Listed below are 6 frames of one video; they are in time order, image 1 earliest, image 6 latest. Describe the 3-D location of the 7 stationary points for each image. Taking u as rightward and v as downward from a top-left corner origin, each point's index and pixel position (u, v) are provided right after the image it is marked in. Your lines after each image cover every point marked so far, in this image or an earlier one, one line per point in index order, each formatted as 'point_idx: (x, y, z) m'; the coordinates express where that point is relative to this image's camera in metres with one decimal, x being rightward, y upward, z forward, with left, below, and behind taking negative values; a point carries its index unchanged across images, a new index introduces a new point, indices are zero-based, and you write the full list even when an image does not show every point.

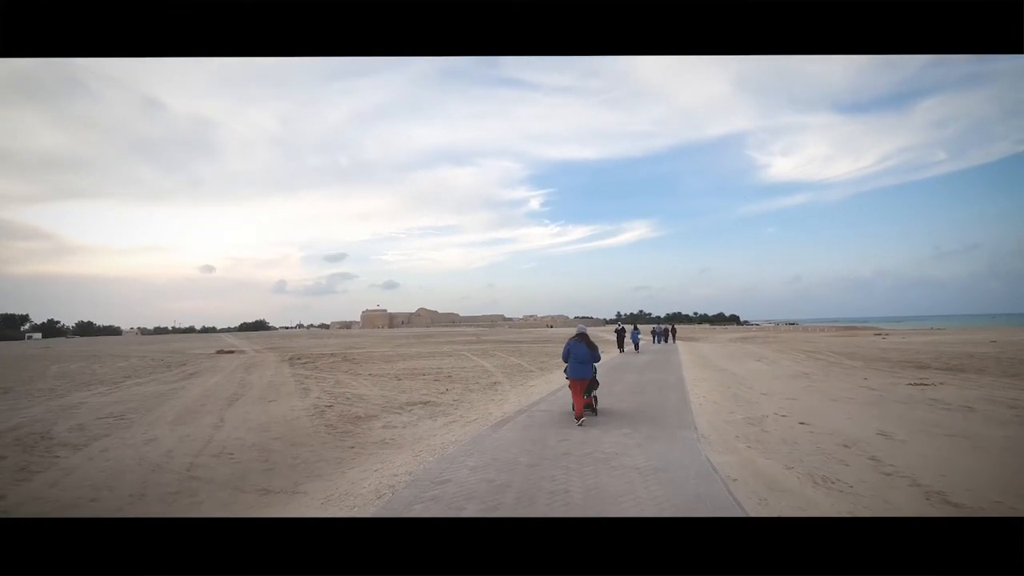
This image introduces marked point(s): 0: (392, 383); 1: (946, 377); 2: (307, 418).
0: (-3.7, -2.9, +15.7) m
1: (+14.0, -2.8, +16.9) m
2: (-4.0, -2.6, +10.4) m
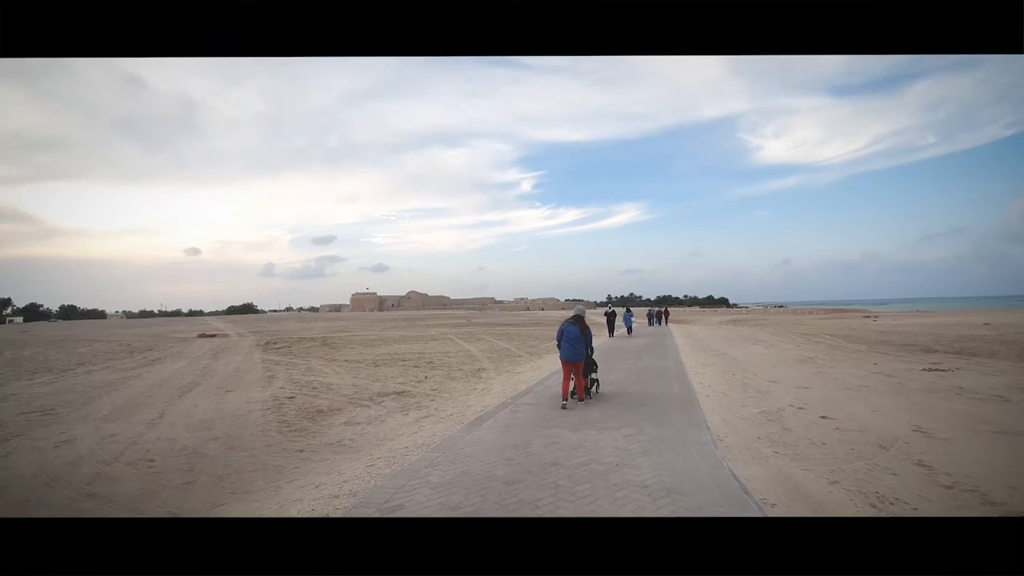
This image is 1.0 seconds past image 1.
0: (-4.0, -2.3, +14.4) m
1: (+13.5, -2.2, +15.9) m
2: (-4.3, -2.2, +9.1) m
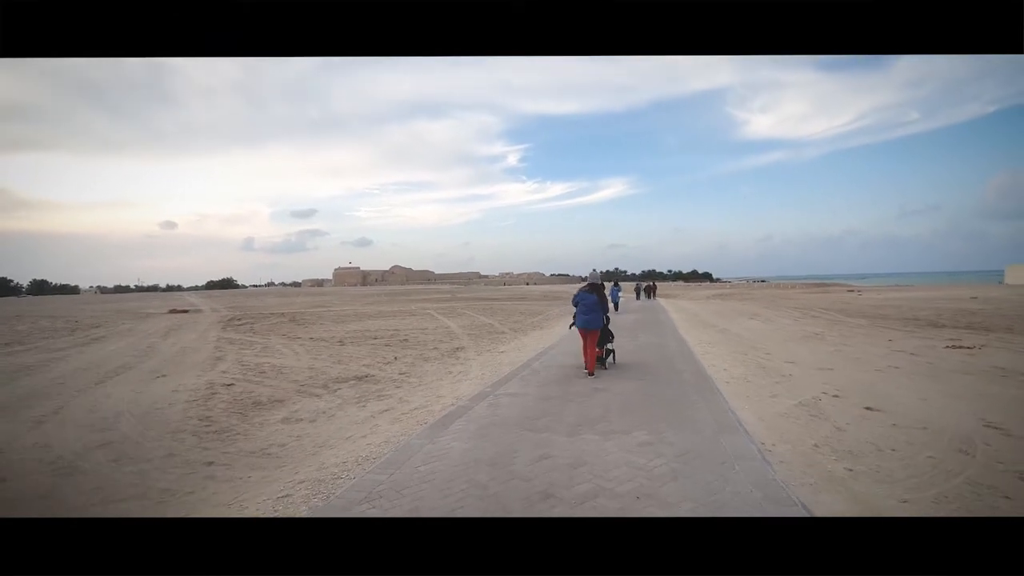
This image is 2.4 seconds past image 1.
0: (-4.5, -1.5, +12.8) m
1: (+13.1, -1.3, +14.8) m
2: (-4.6, -1.7, +7.4) m
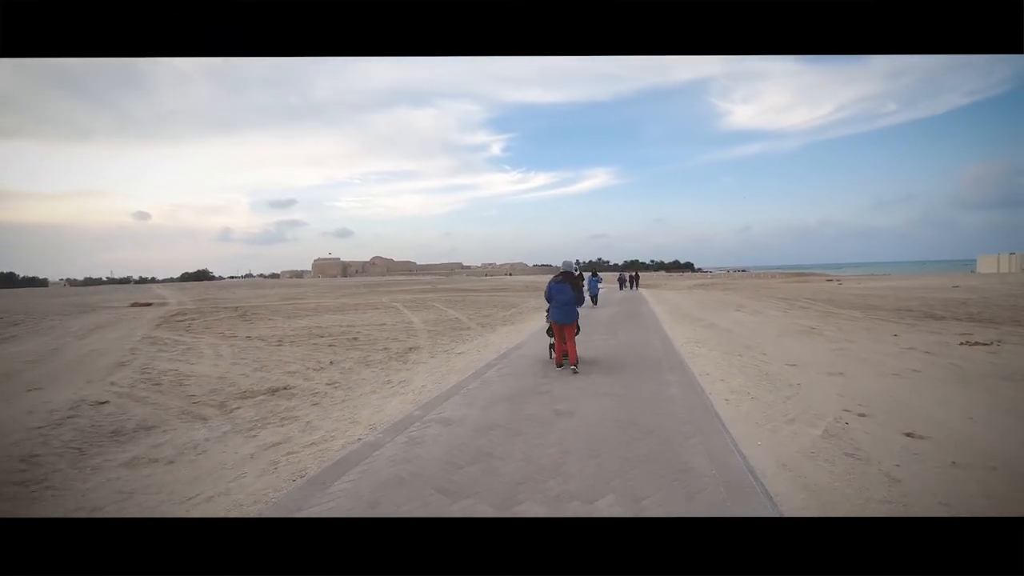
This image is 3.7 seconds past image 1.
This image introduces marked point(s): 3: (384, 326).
0: (-5.3, -1.4, +11.0) m
1: (+12.2, -1.1, +13.5) m
2: (-5.3, -1.6, +5.6) m
3: (-3.7, -1.1, +15.4) m
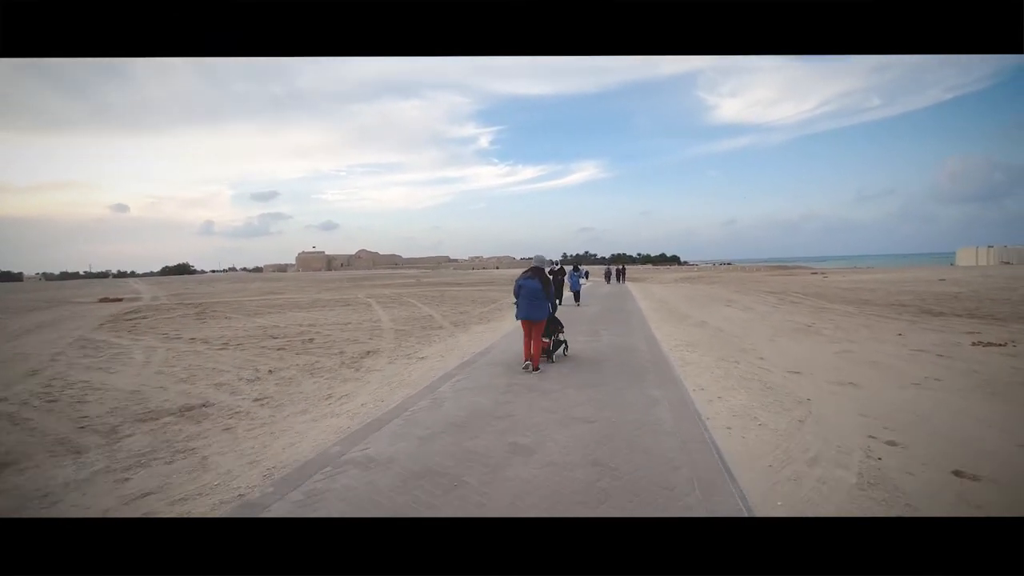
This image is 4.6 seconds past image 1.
0: (-5.9, -1.3, +9.7) m
1: (+11.5, -0.9, +12.6) m
2: (-5.7, -1.6, +4.4) m
3: (-4.4, -1.0, +14.2) m
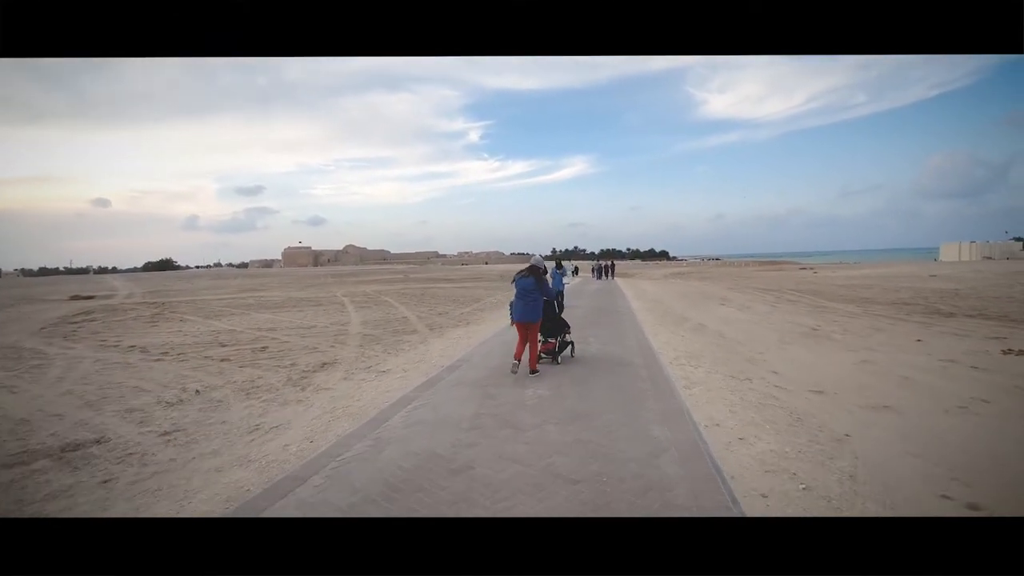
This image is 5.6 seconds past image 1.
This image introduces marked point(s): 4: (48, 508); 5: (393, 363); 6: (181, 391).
0: (-6.2, -1.4, +8.4) m
1: (+11.1, -0.9, +11.6) m
2: (-6.0, -1.7, +3.0) m
3: (-4.9, -1.0, +12.9) m
4: (-3.4, -1.6, +3.9) m
5: (-2.0, -1.2, +8.9) m
6: (-4.5, -1.4, +7.2) m
